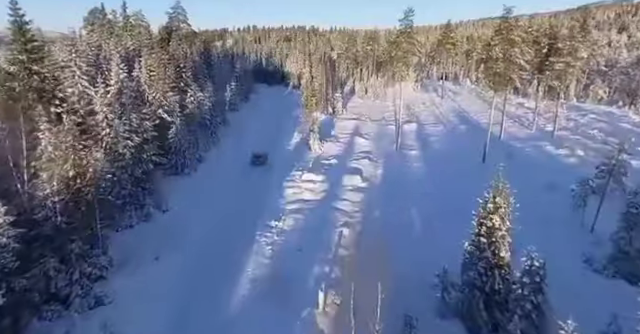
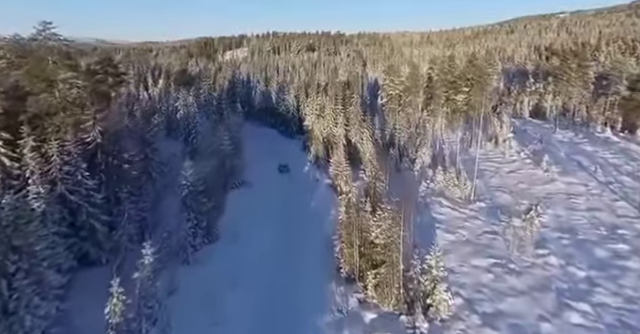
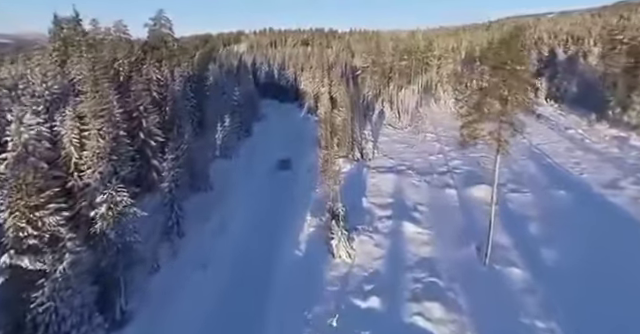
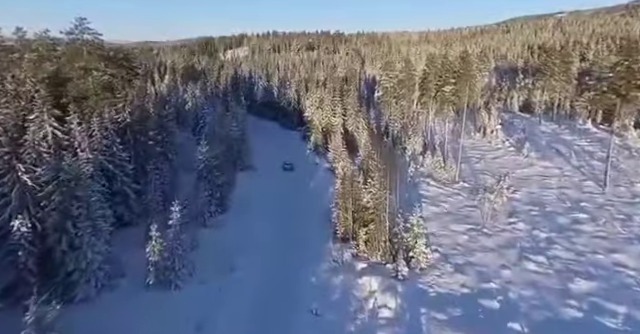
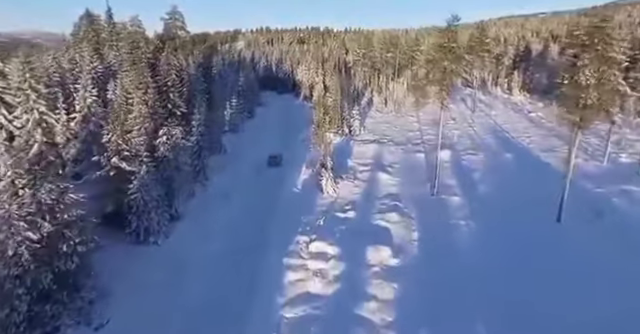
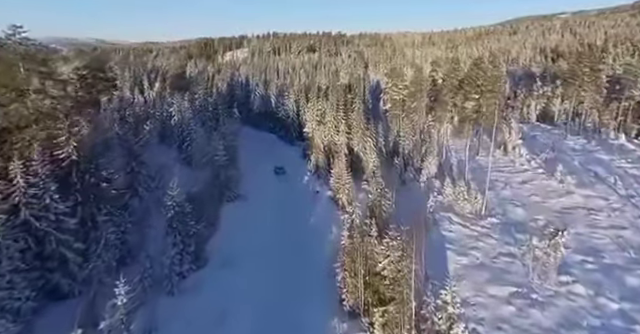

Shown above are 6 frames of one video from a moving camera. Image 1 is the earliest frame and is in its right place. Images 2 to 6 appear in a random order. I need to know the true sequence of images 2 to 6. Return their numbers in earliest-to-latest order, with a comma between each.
5, 3, 4, 2, 6
